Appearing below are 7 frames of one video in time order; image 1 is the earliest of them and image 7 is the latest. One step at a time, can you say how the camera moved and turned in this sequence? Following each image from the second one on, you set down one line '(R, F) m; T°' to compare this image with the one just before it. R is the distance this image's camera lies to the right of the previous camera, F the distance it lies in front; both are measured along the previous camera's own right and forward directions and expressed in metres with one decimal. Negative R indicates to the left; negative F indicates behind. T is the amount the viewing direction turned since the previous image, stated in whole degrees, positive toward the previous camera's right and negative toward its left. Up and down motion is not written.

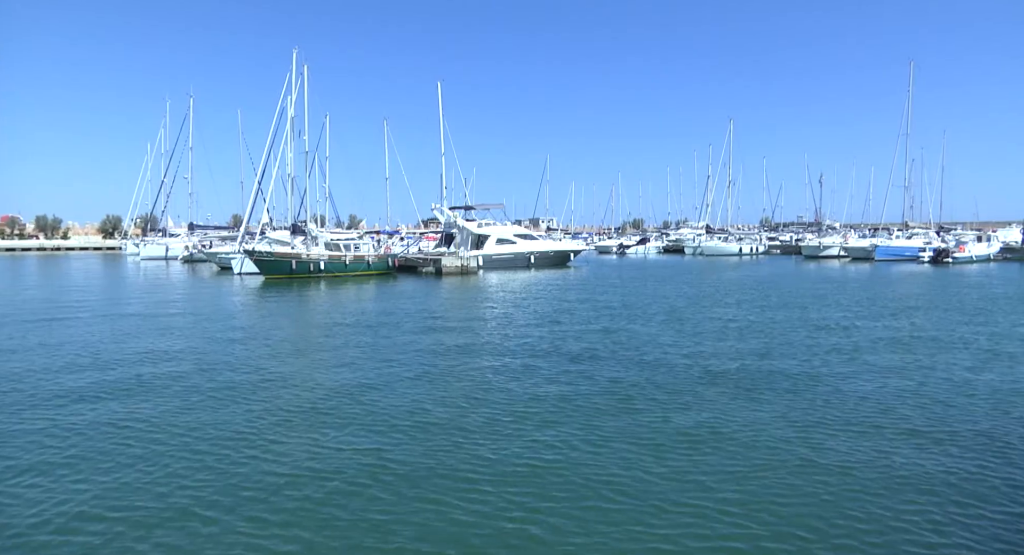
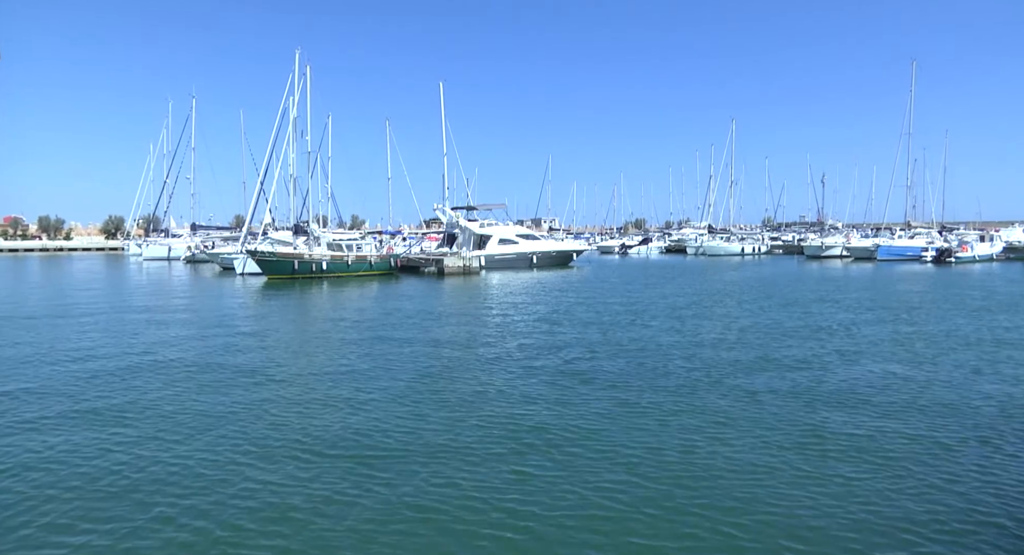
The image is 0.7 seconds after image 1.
(-3.6, -5.8) m; 0°
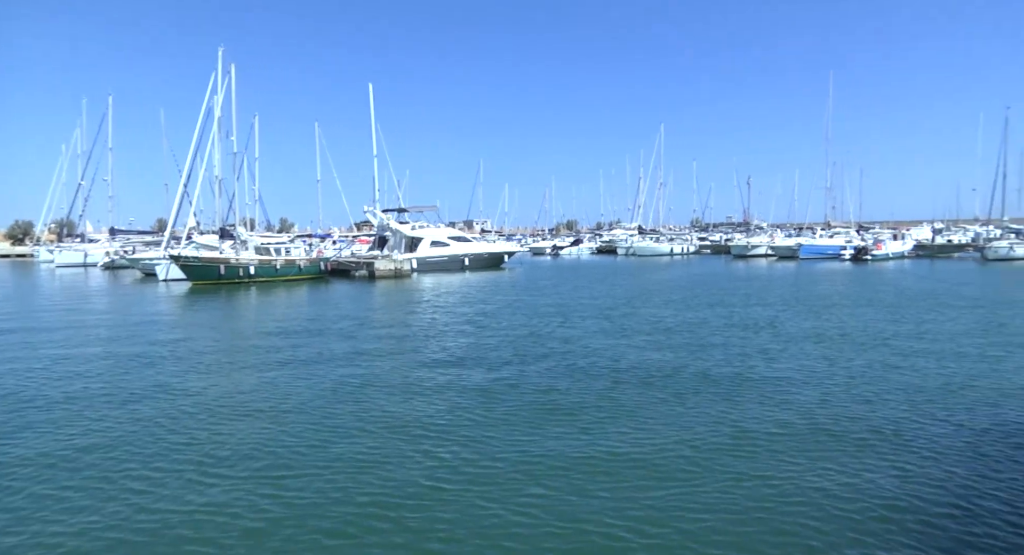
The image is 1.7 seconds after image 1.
(+0.6, +2.1) m; +5°
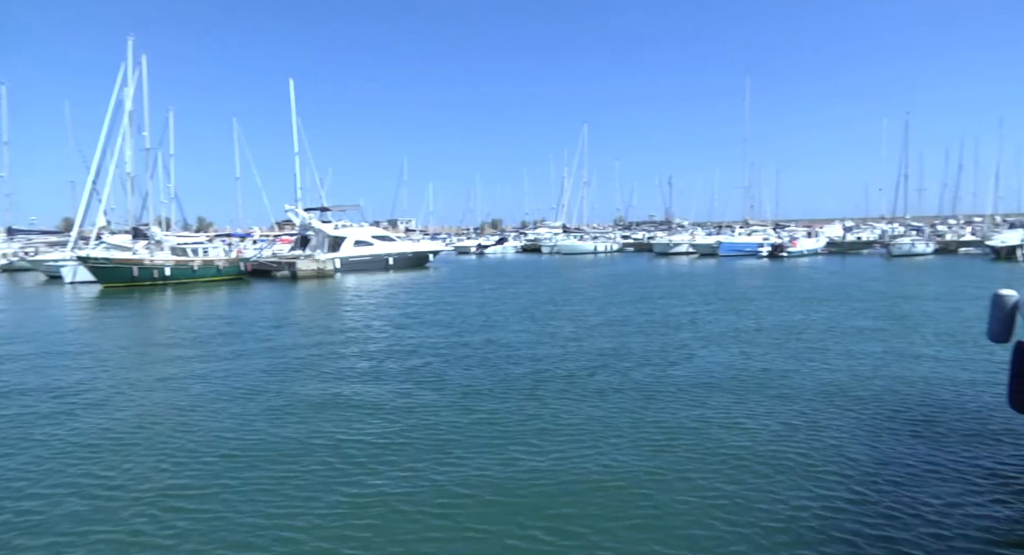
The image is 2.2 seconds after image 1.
(+0.8, +2.3) m; +6°
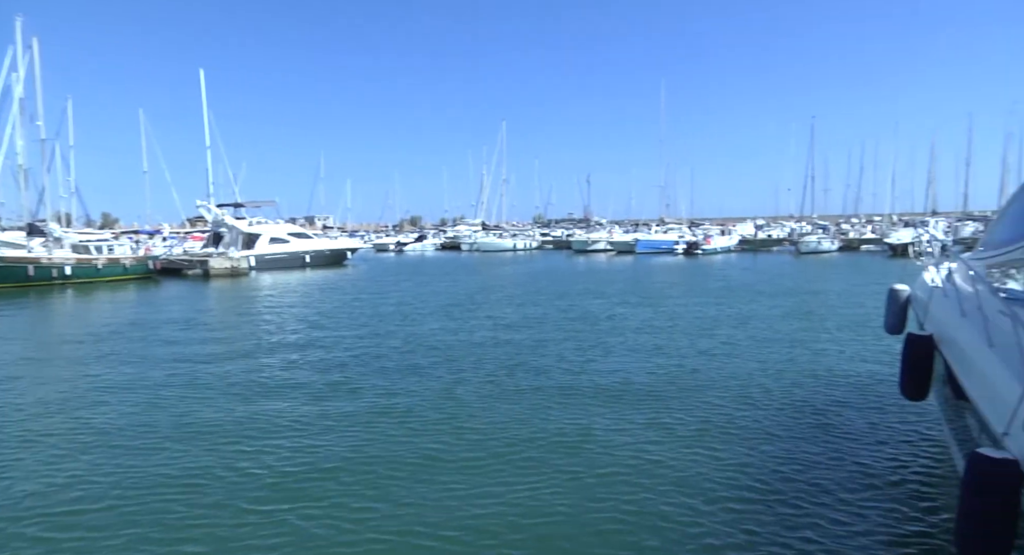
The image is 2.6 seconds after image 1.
(+0.7, +1.6) m; +6°
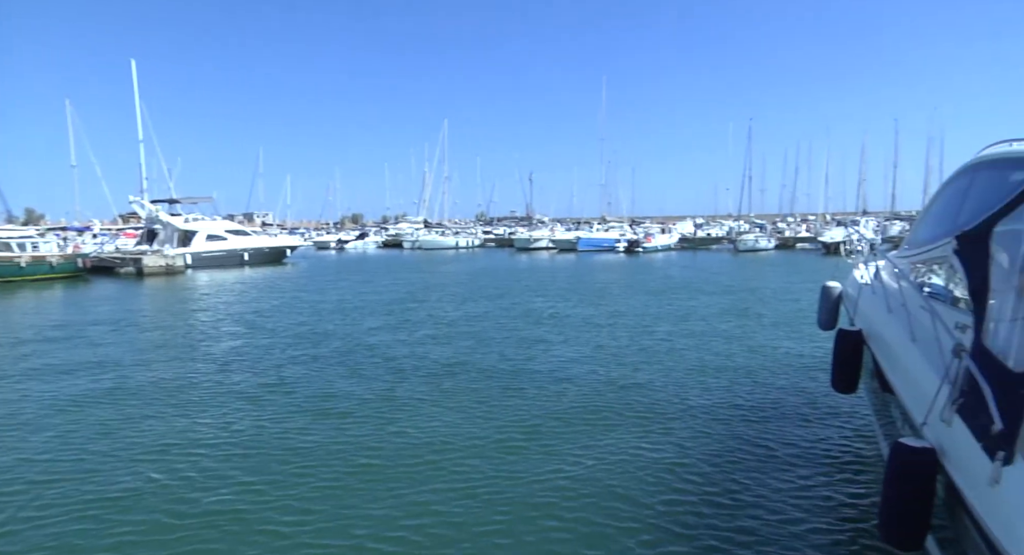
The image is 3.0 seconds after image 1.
(+0.4, +0.4) m; +4°
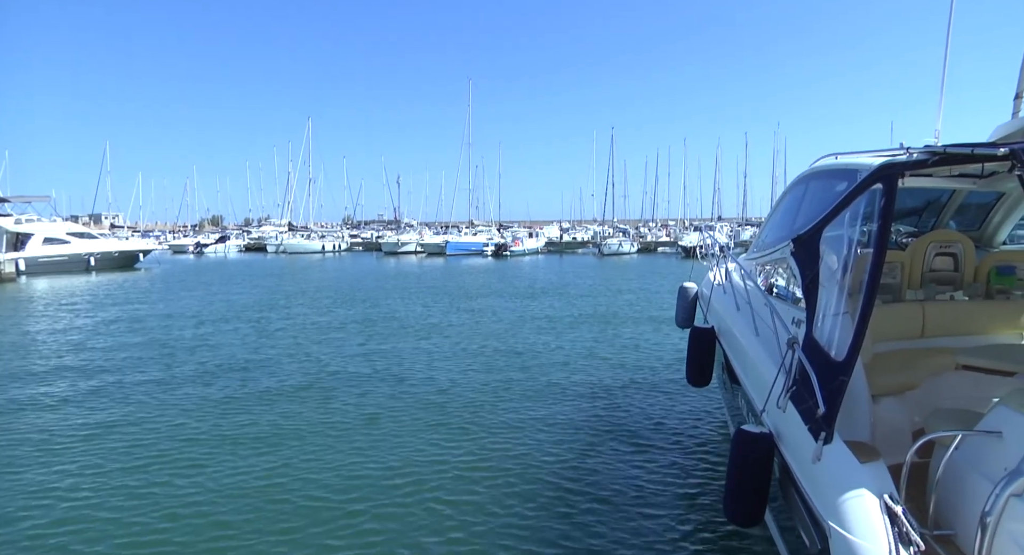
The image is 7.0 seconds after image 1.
(+0.7, -1.4) m; +10°
